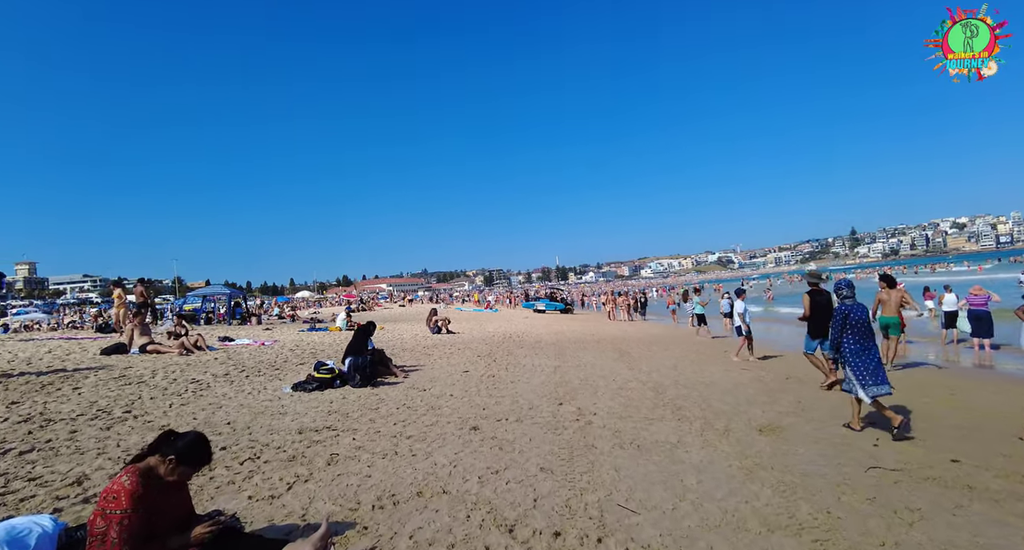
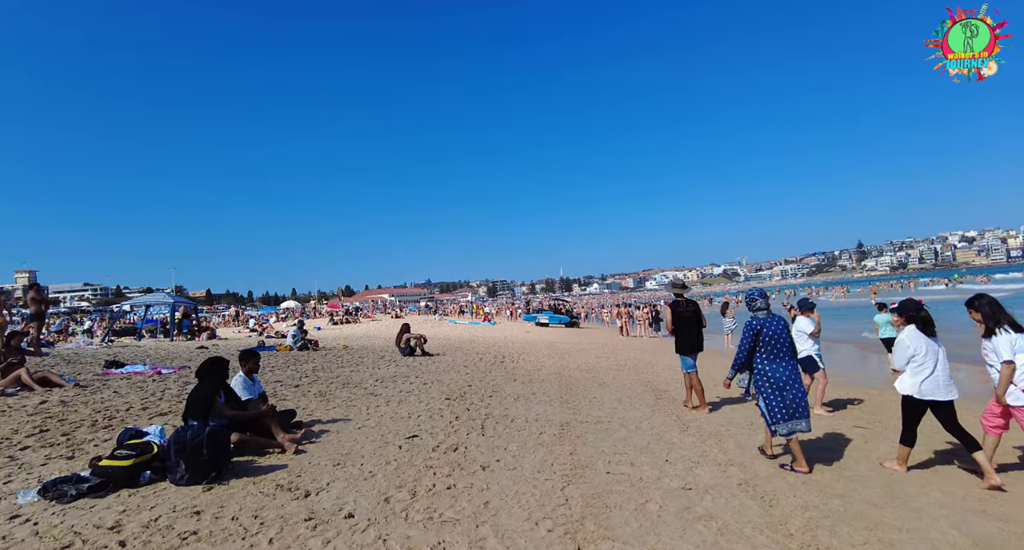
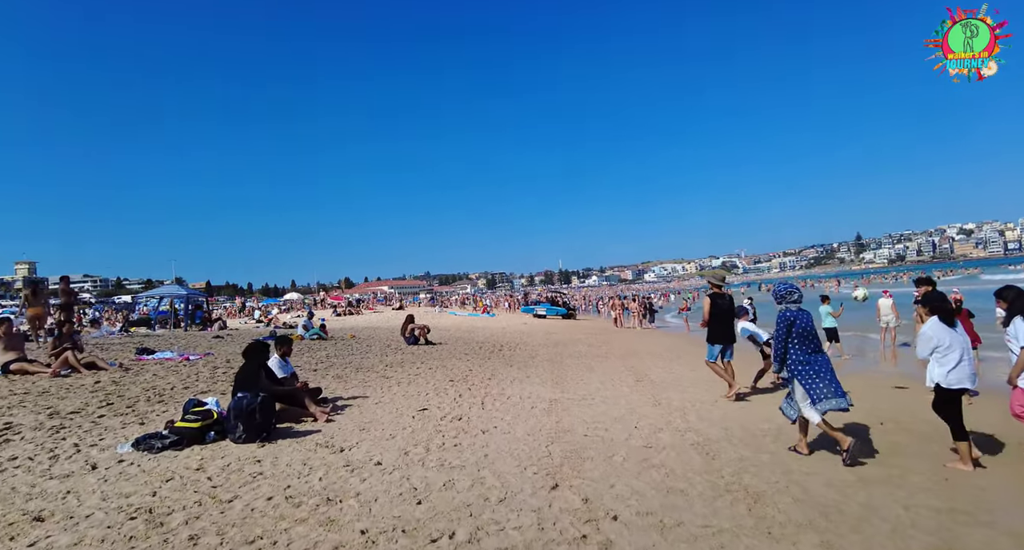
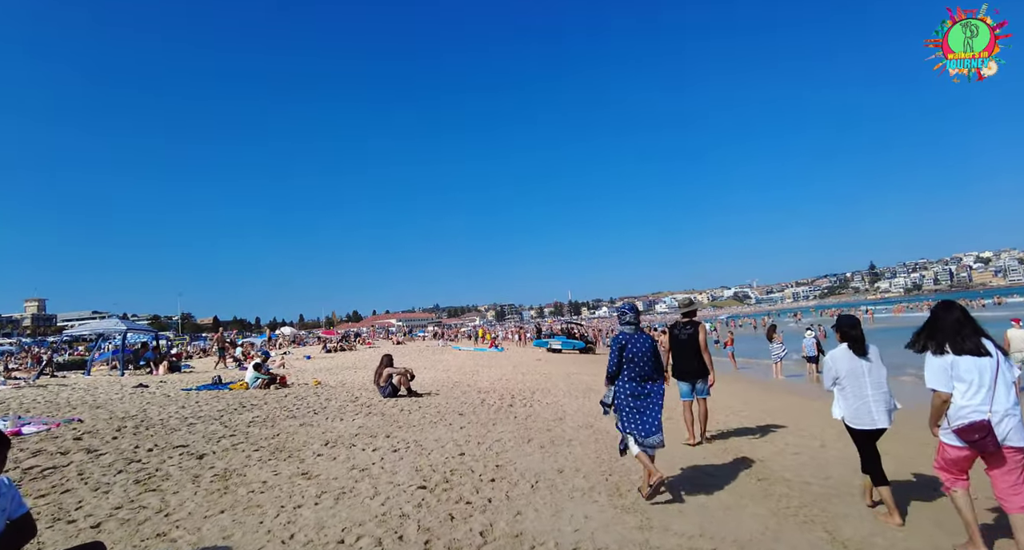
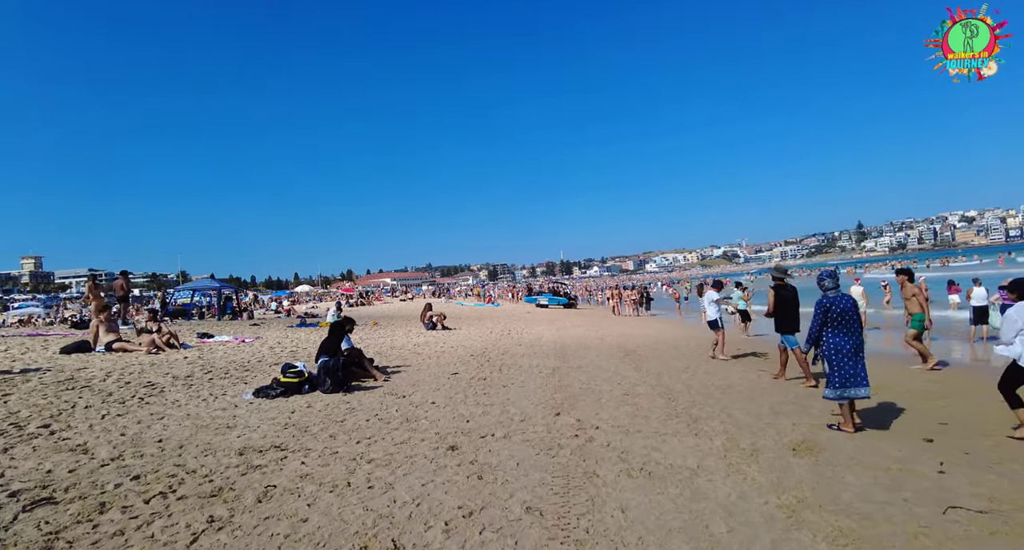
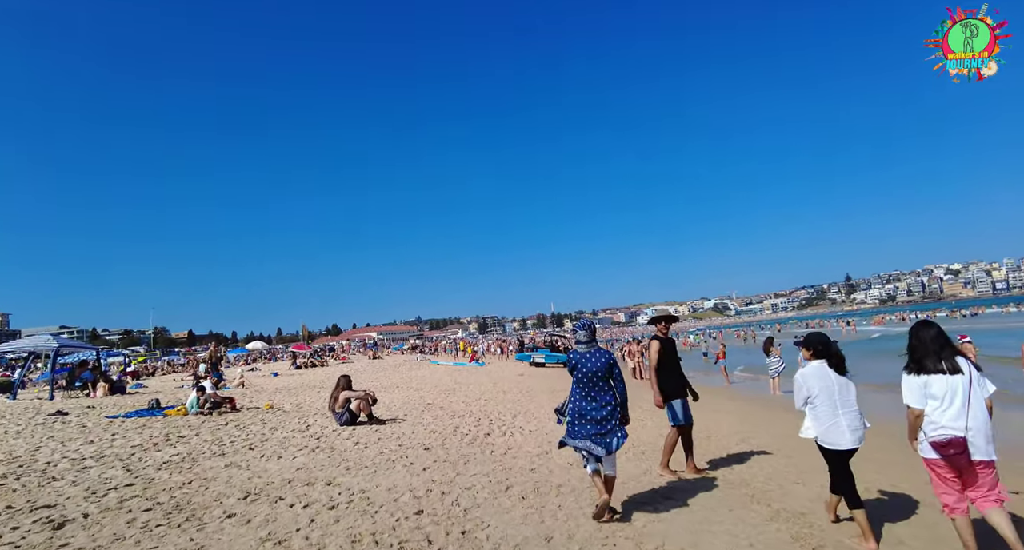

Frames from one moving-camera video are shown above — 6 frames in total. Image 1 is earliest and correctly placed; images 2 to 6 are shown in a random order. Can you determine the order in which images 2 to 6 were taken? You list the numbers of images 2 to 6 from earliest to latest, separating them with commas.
5, 3, 2, 4, 6
